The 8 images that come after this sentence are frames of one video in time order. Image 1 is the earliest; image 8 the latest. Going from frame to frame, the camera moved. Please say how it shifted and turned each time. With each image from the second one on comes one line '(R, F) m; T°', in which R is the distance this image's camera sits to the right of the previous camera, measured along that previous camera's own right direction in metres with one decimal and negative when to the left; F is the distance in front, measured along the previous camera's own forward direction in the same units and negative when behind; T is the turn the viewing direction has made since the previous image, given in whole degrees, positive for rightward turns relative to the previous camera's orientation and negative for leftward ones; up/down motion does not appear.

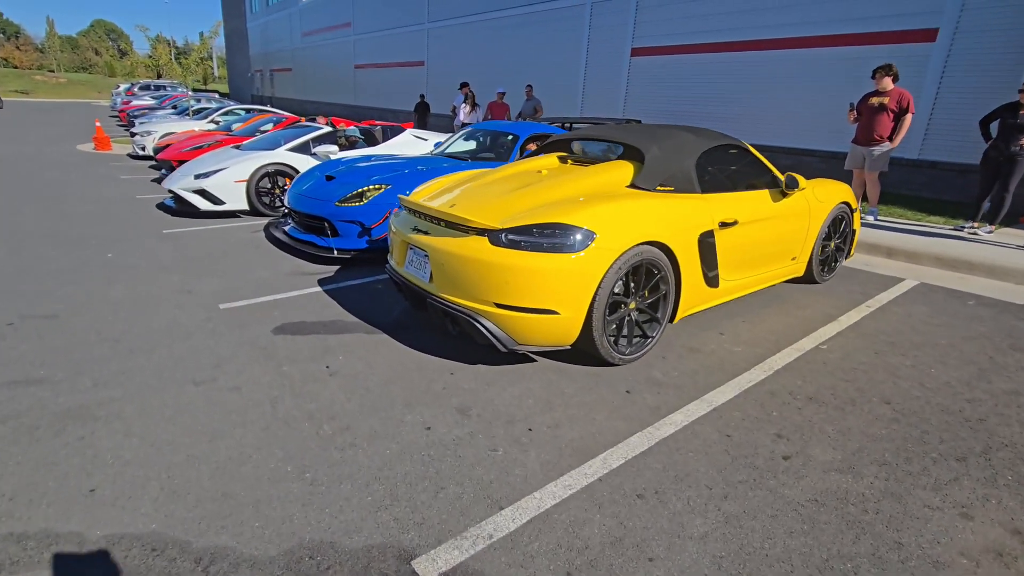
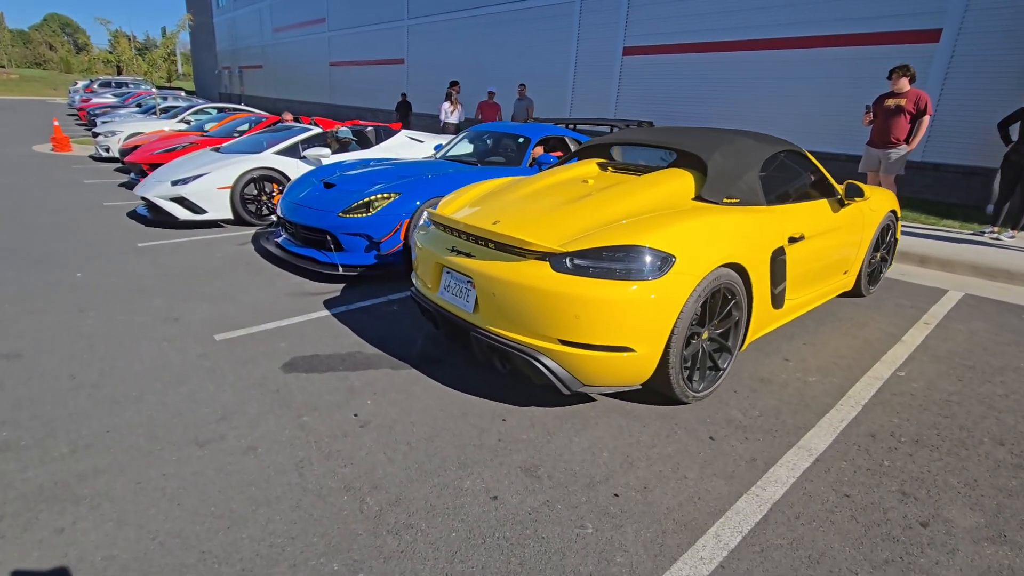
(-0.4, +0.4) m; +3°
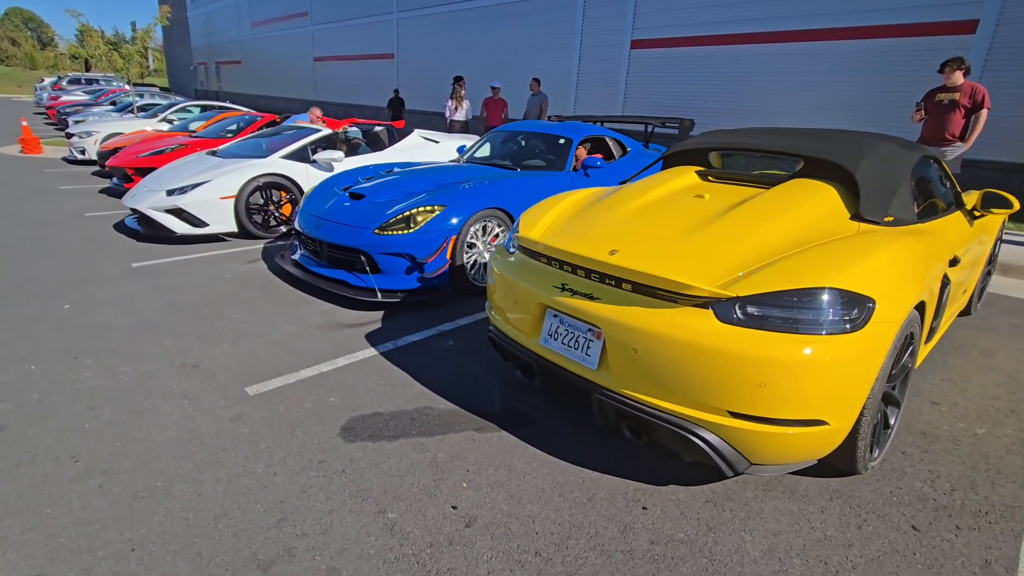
(-0.6, +0.6) m; +2°
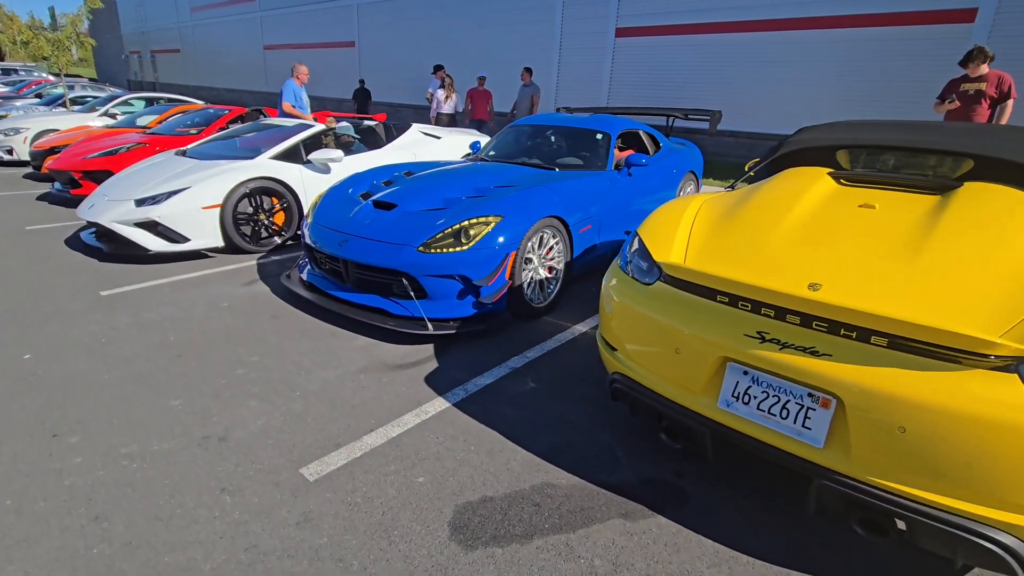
(-0.8, +0.6) m; +5°
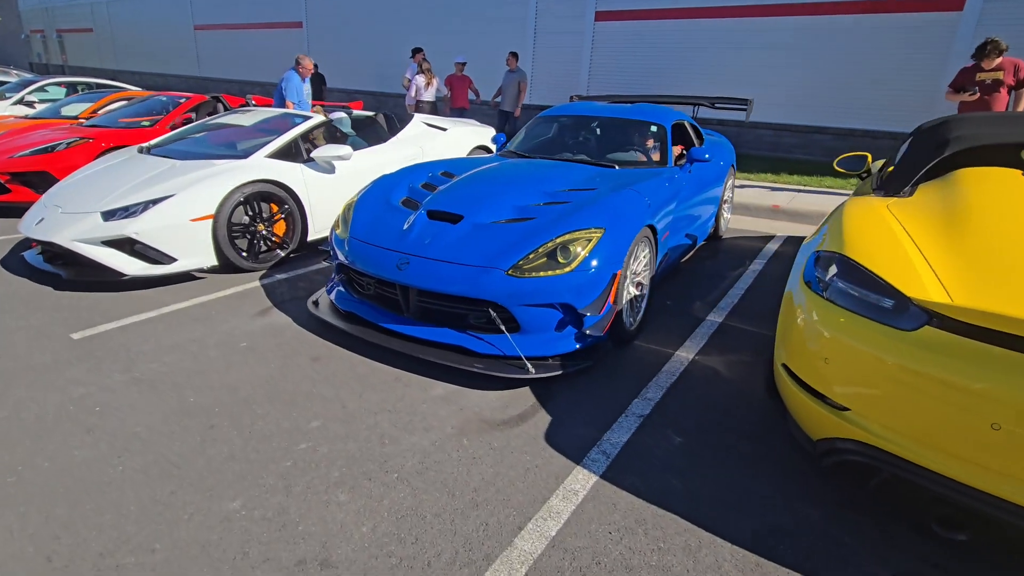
(-0.9, +0.6) m; +6°
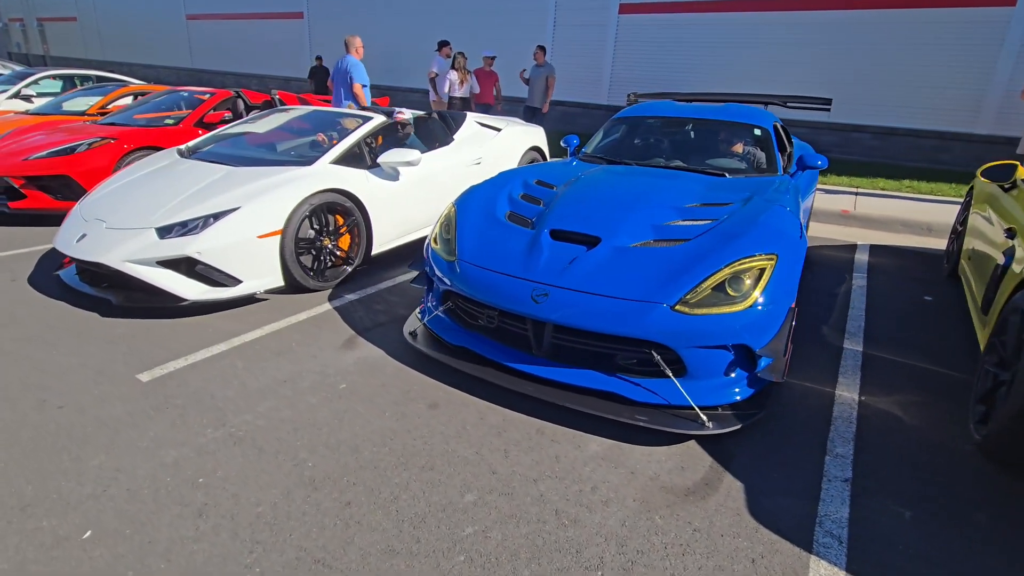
(-0.8, +0.4) m; +1°
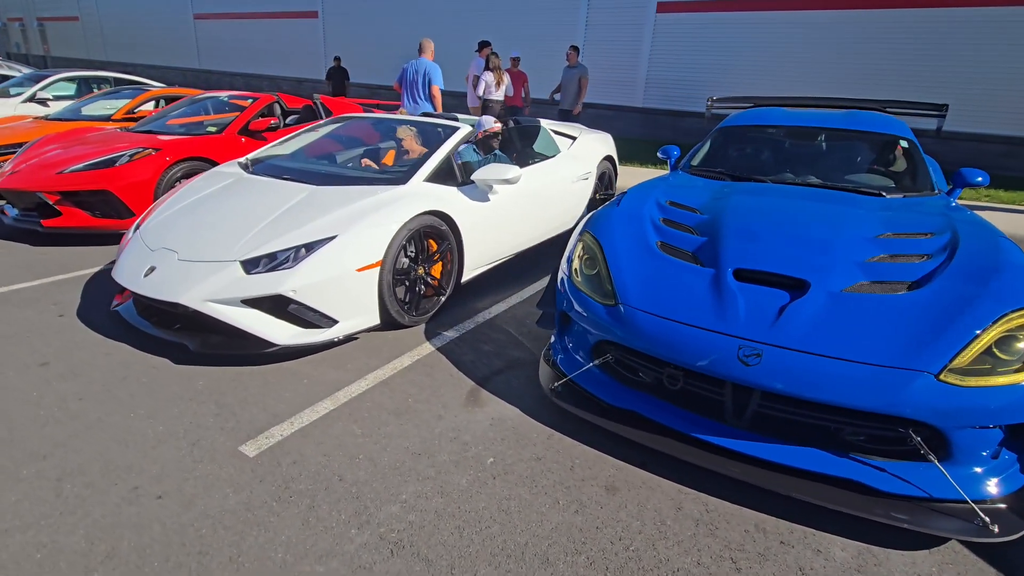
(-0.8, +0.5) m; 0°
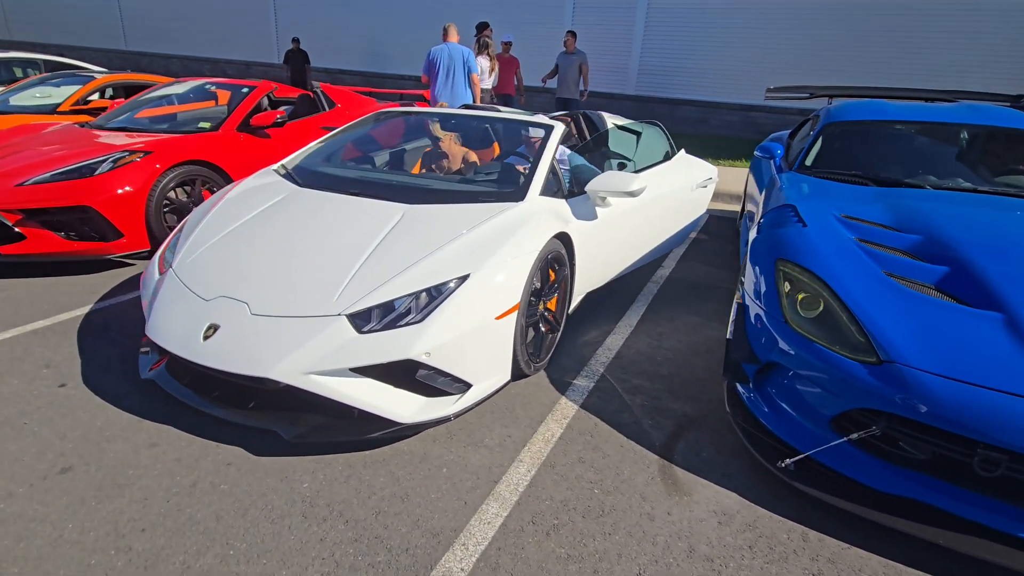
(-1.1, +0.7) m; +6°
